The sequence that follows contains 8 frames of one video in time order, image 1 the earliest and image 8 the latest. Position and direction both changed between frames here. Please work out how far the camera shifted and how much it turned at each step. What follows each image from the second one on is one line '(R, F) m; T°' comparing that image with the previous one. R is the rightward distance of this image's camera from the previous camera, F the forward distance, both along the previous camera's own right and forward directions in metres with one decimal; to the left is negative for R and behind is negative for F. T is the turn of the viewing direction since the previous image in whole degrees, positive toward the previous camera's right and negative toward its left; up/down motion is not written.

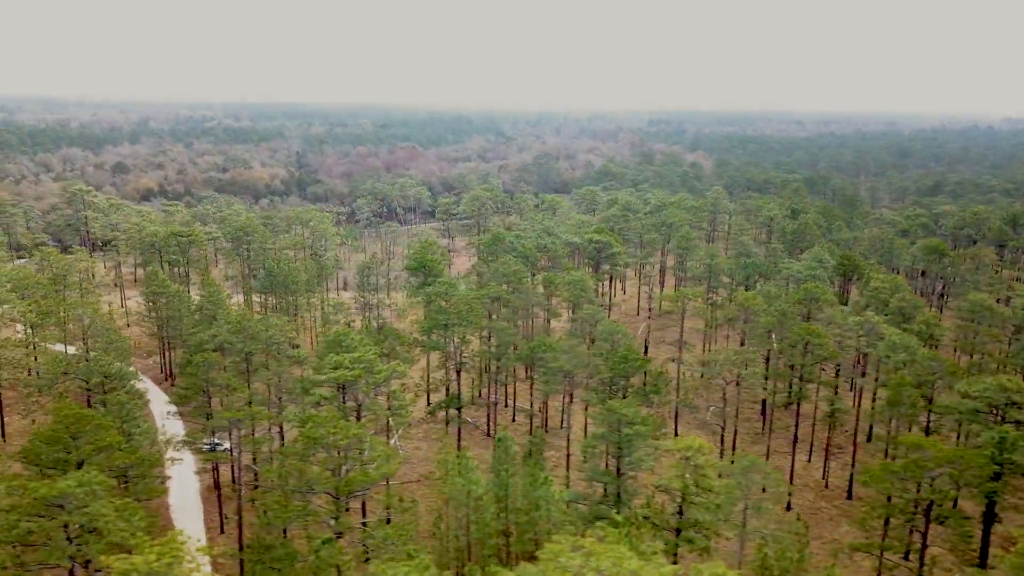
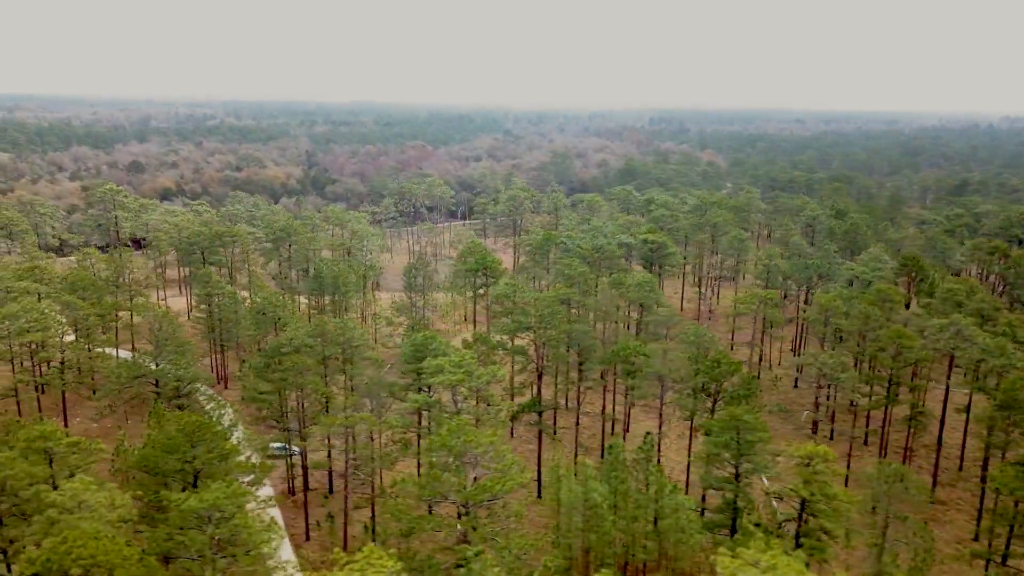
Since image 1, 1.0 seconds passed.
(-3.1, +0.4) m; 0°
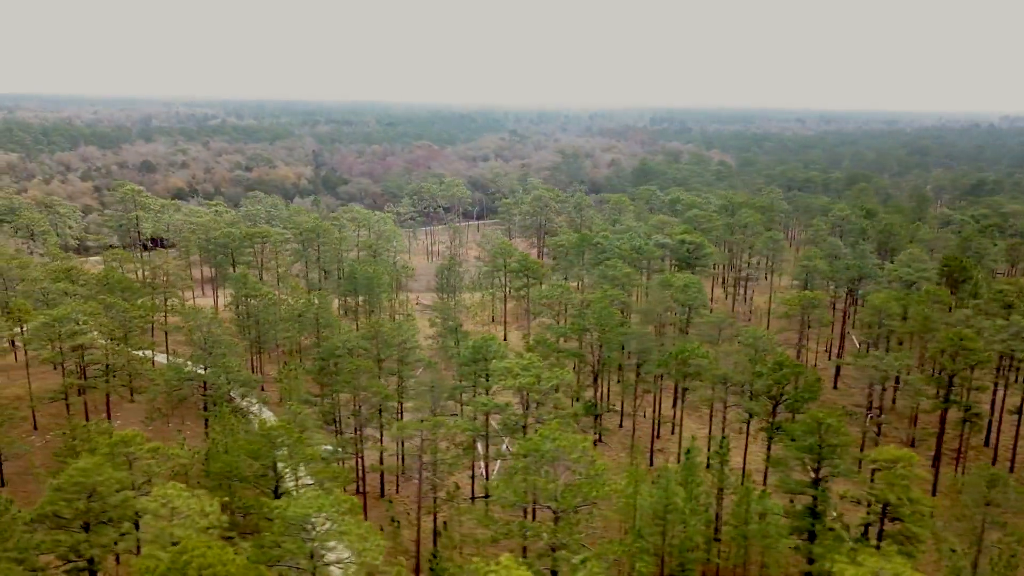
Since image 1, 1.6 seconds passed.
(-2.1, +0.2) m; 0°
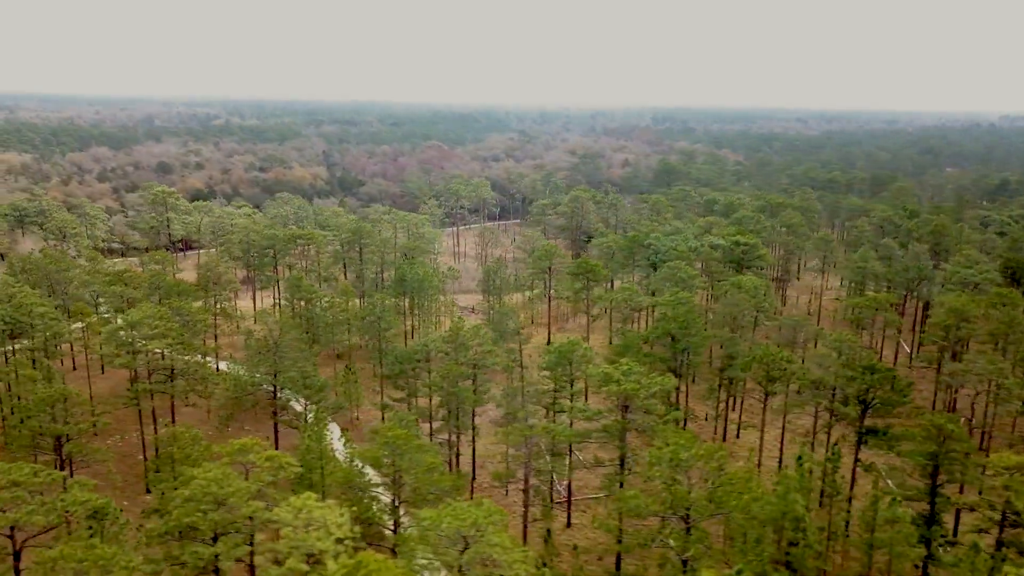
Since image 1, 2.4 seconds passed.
(-3.0, +0.3) m; 0°
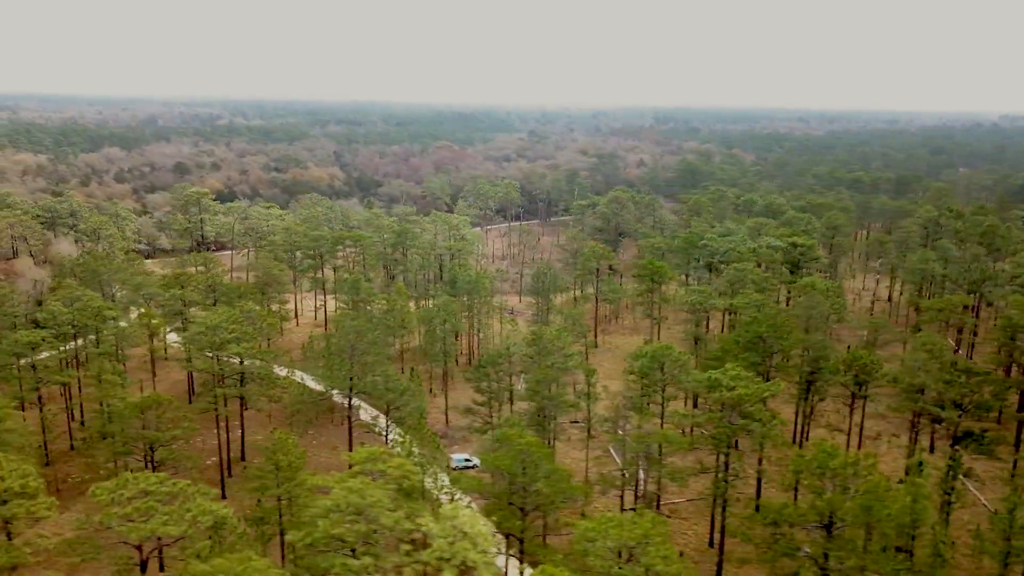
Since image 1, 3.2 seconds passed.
(-3.1, +0.4) m; 0°
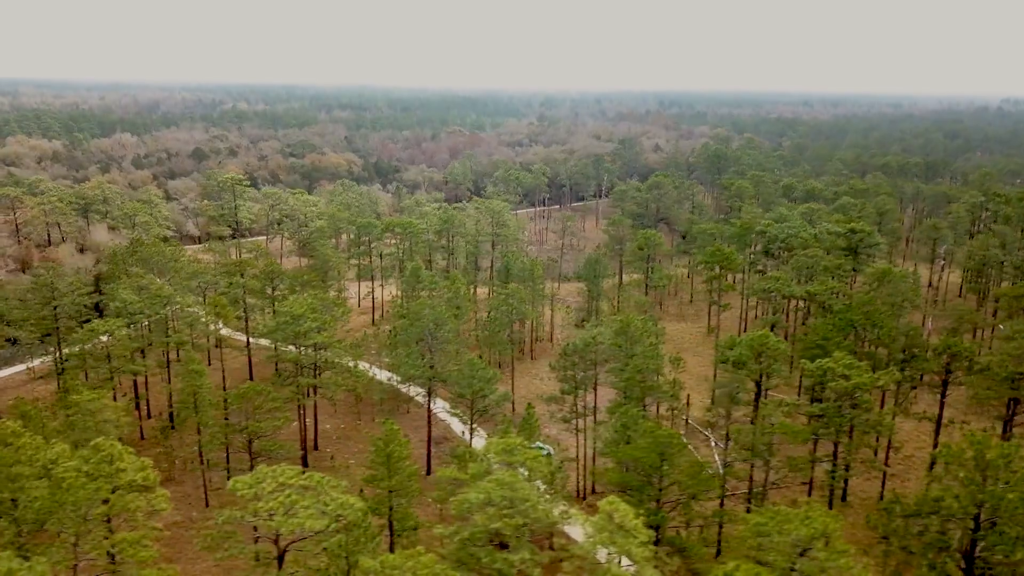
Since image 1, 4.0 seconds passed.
(-3.1, +0.4) m; 0°
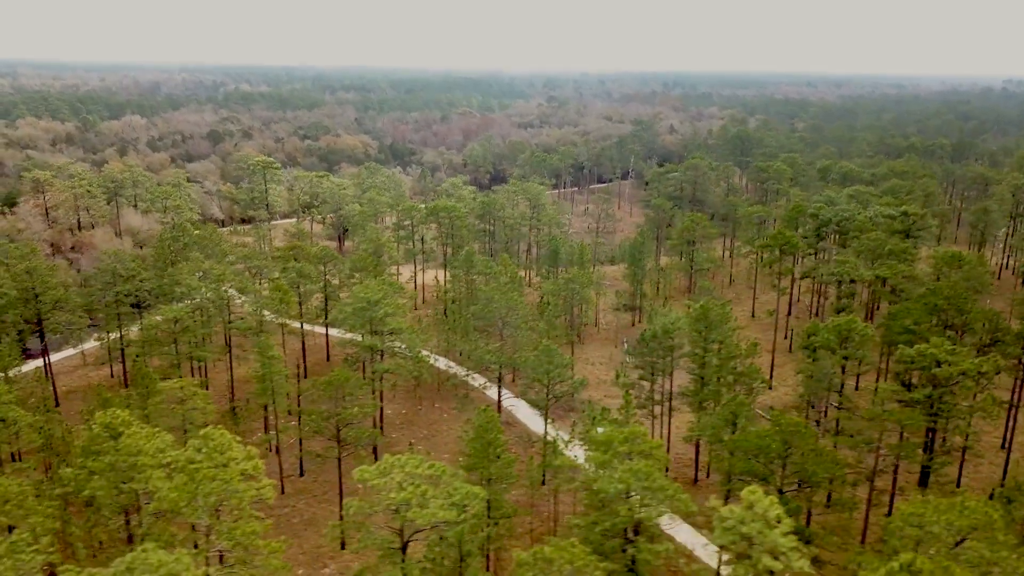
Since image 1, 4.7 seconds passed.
(-2.7, +0.3) m; 0°
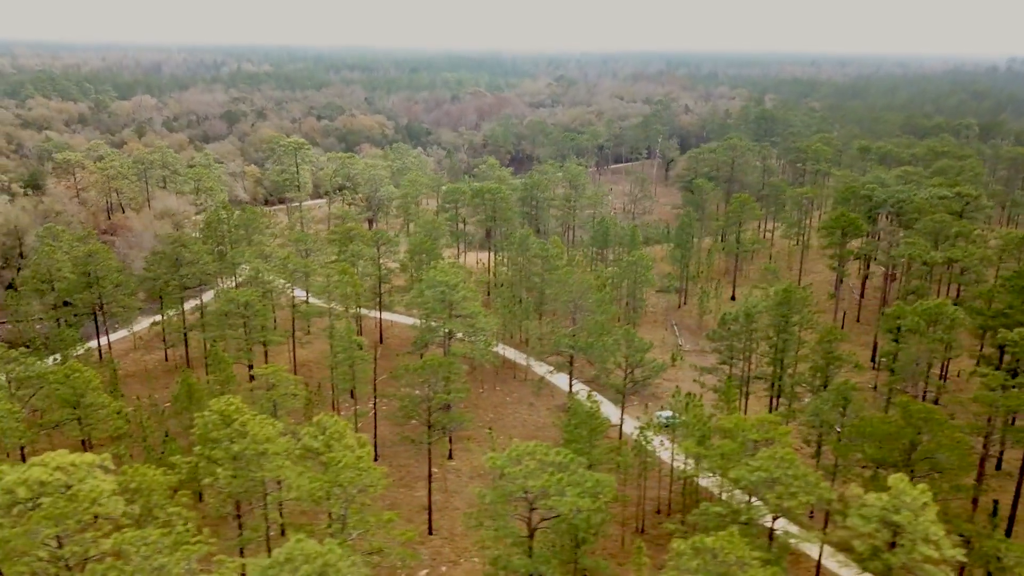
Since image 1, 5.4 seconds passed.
(-2.8, +0.4) m; 0°
